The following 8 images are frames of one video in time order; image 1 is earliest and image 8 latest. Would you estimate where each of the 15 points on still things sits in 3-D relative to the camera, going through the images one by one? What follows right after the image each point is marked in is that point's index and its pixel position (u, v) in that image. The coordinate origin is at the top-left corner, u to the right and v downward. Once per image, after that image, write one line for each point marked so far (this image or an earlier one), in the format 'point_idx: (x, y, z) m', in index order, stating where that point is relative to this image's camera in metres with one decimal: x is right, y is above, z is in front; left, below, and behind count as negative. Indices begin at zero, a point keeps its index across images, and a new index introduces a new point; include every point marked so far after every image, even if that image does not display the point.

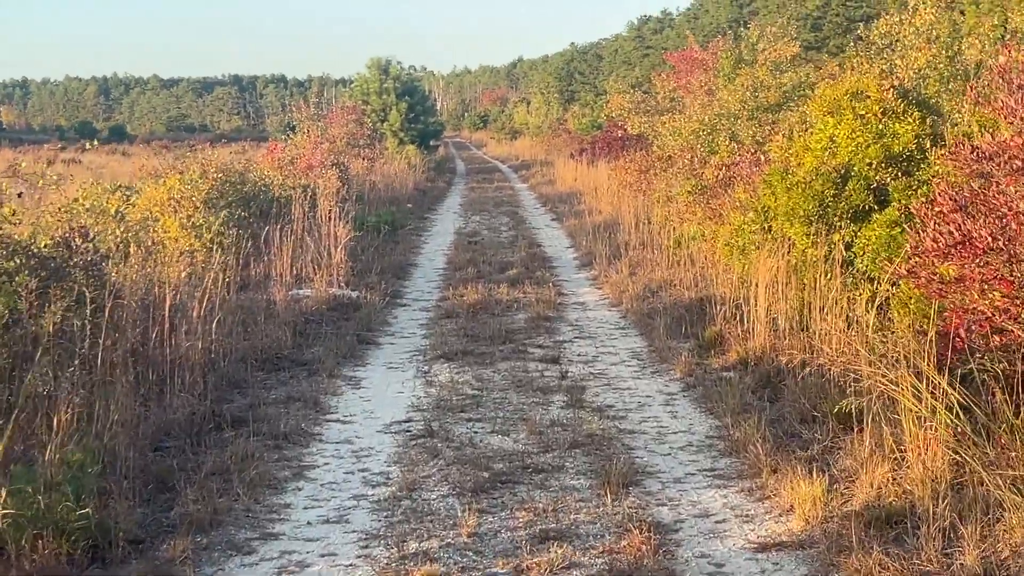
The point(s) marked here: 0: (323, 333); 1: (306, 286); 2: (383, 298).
0: (-1.1, -0.3, +8.3) m
1: (-1.5, 0.0, +10.2) m
2: (-0.9, -0.1, +10.0) m
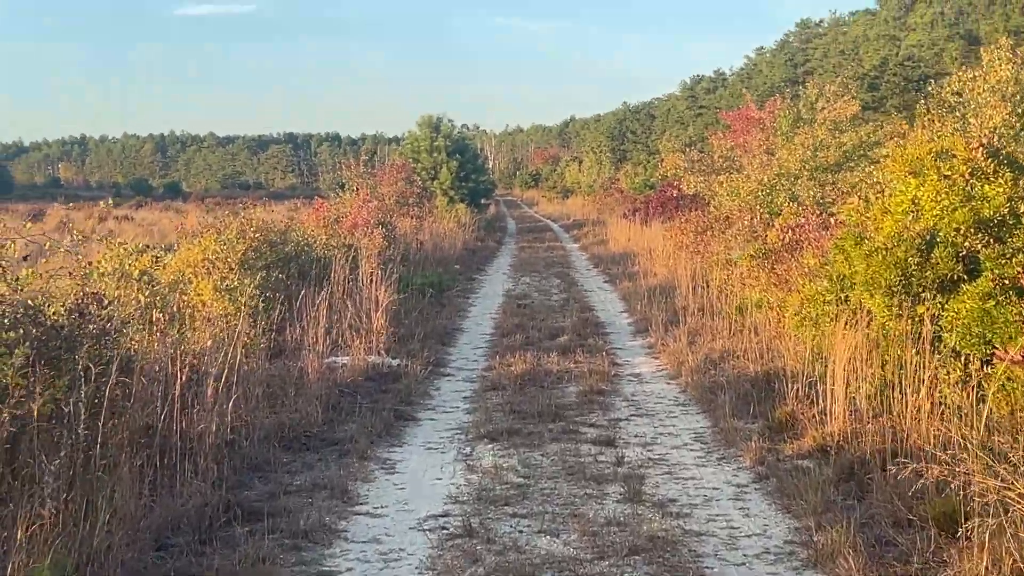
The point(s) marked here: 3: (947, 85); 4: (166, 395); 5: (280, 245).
0: (-0.8, -0.6, +7.7) m
1: (-1.1, -0.4, +9.6) m
2: (-0.6, -0.5, +9.4) m
3: (+4.4, +2.0, +14.4) m
4: (-1.5, -0.5, +6.0) m
5: (-1.9, +0.4, +11.8) m
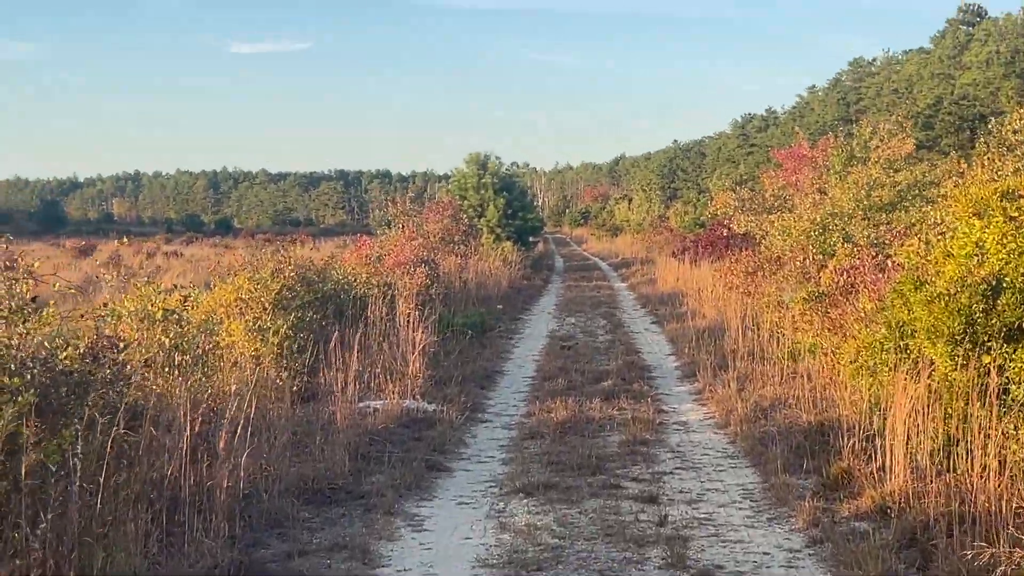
0: (-0.6, -0.9, +7.3) m
1: (-0.9, -0.7, +9.2) m
2: (-0.3, -0.8, +9.0) m
3: (+4.8, +1.6, +13.9) m
4: (-1.3, -0.6, +5.7) m
5: (-1.6, 0.0, +11.5) m
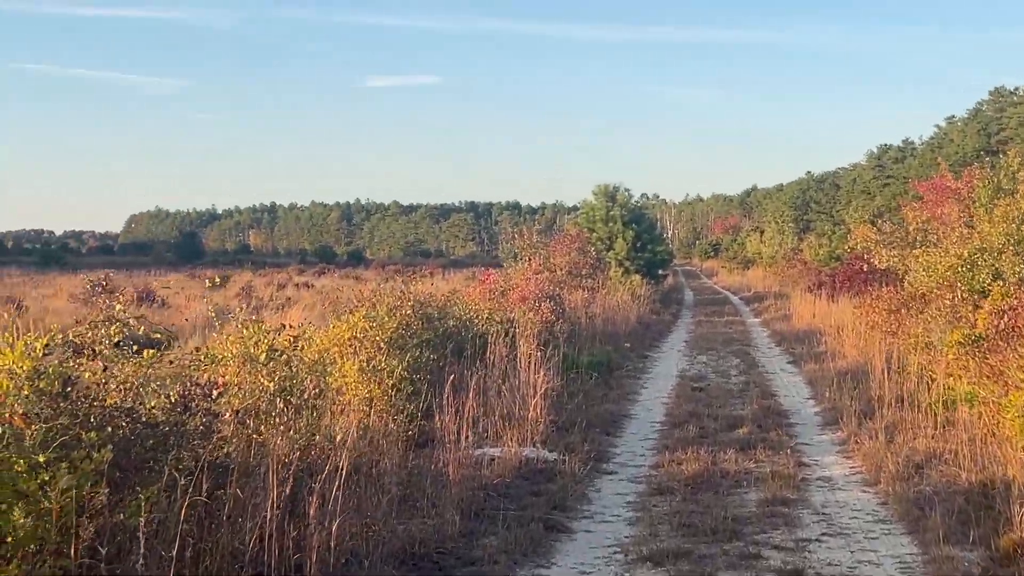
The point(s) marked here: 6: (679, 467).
0: (0.0, -1.1, +6.7) m
1: (-0.1, -1.0, +8.6) m
2: (+0.5, -1.0, +8.4) m
3: (+6.0, +1.2, +12.8) m
4: (-0.9, -0.8, +5.2) m
5: (-0.6, -0.2, +11.0) m
6: (+1.0, -1.0, +8.3) m
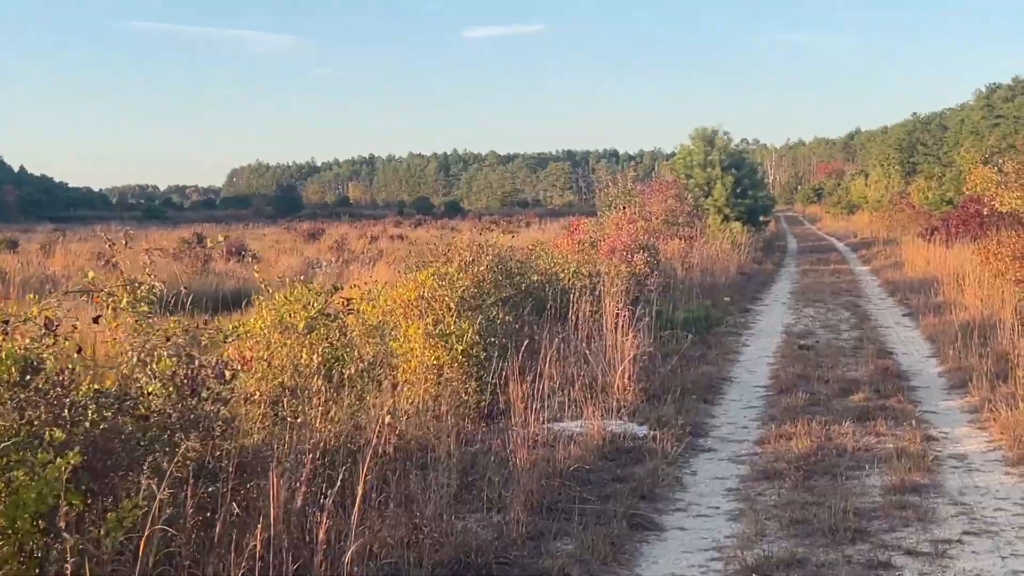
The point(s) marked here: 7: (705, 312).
0: (+0.3, -0.9, +5.7) m
1: (+0.4, -0.7, +7.6) m
2: (+0.9, -0.8, +7.4) m
3: (+6.7, +1.7, +11.3) m
4: (-0.7, -0.7, +4.2) m
5: (0.0, +0.1, +10.0) m
6: (+1.4, -0.8, +7.2) m
7: (+1.9, -0.2, +13.6) m
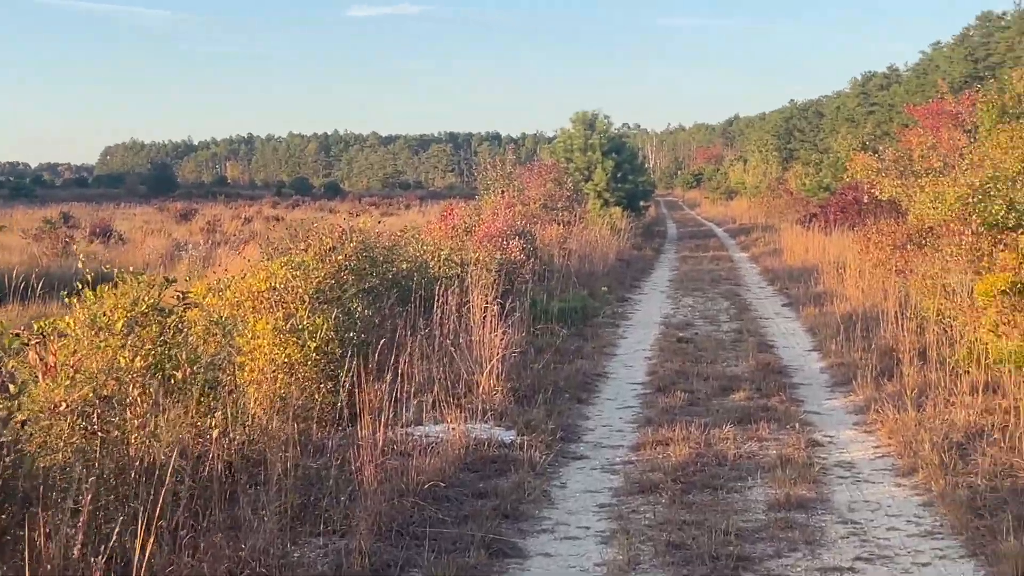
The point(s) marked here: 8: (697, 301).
0: (-0.3, -0.9, +5.1) m
1: (-0.4, -0.7, +7.0) m
2: (+0.2, -0.8, +6.8) m
3: (+5.7, +1.8, +11.2) m
4: (-1.1, -0.7, +3.5) m
5: (-0.9, +0.2, +9.4) m
6: (+0.7, -0.8, +6.7) m
7: (+0.6, -0.1, +13.1) m
8: (+2.0, -0.1, +15.2) m
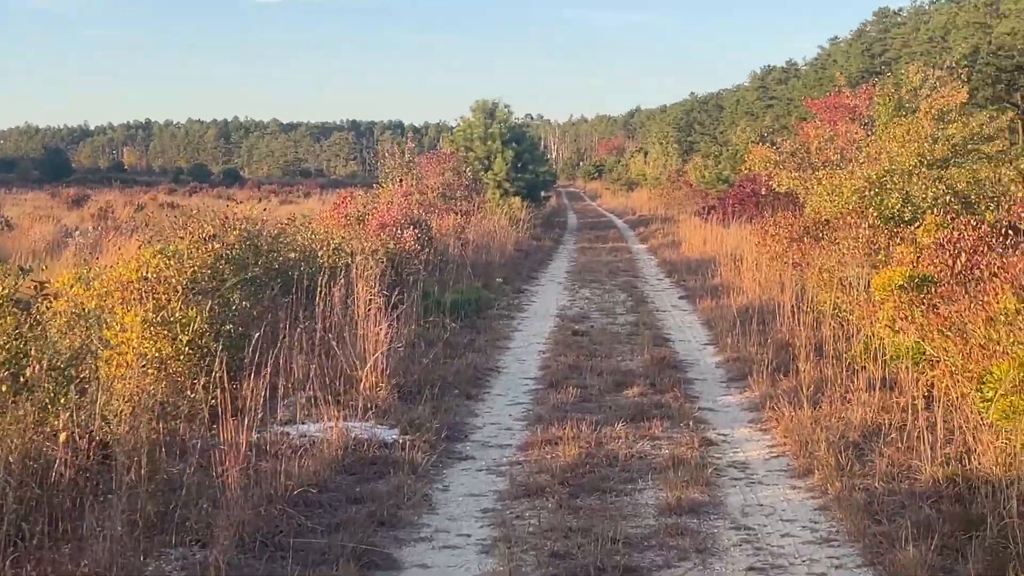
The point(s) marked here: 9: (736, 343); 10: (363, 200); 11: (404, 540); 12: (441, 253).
0: (-0.7, -0.9, +4.7) m
1: (-0.9, -0.6, +6.7) m
2: (-0.3, -0.7, +6.5) m
3: (+4.8, +1.8, +11.2) m
4: (-1.4, -0.7, +3.1) m
5: (-1.6, +0.2, +8.9) m
6: (+0.2, -0.7, +6.4) m
7: (-0.3, 0.0, +12.8) m
8: (+0.9, 0.0, +15.0) m
9: (+1.6, -0.4, +10.2) m
10: (-1.8, +1.1, +17.3) m
11: (-0.4, -0.9, +5.0) m
12: (-0.7, +0.4, +14.6) m
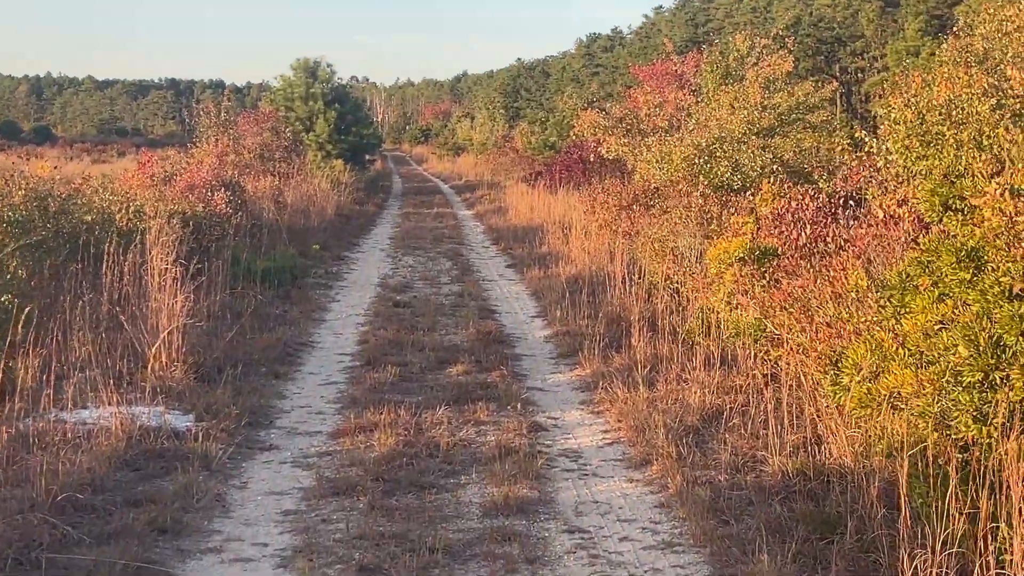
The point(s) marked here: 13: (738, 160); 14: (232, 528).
0: (-1.2, -0.8, +4.0) m
1: (-1.7, -0.5, +5.9) m
2: (-1.1, -0.6, +5.8) m
3: (+3.5, +2.0, +11.0) m
4: (-1.8, -0.6, +2.3) m
5: (-2.6, +0.4, +8.1) m
6: (-0.6, -0.6, +5.8) m
7: (-1.9, +0.2, +12.0) m
8: (-1.0, +0.3, +14.3) m
9: (+0.4, -0.2, +9.7) m
10: (-3.9, +1.5, +16.3) m
11: (-1.0, -0.8, +4.3) m
12: (-2.5, +0.7, +13.8) m
13: (+1.7, +0.8, +9.5) m
14: (-0.9, -0.8, +4.6) m
